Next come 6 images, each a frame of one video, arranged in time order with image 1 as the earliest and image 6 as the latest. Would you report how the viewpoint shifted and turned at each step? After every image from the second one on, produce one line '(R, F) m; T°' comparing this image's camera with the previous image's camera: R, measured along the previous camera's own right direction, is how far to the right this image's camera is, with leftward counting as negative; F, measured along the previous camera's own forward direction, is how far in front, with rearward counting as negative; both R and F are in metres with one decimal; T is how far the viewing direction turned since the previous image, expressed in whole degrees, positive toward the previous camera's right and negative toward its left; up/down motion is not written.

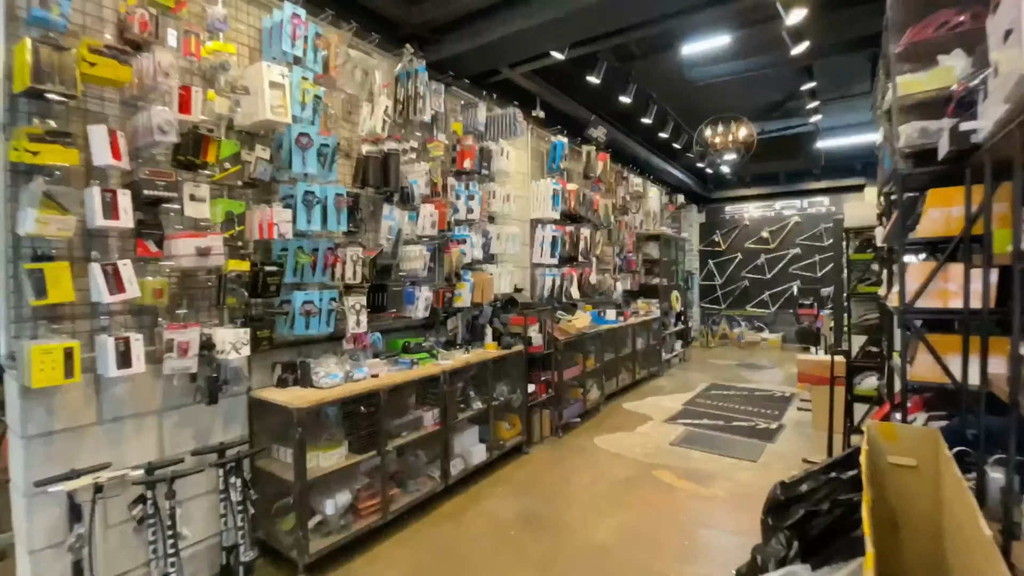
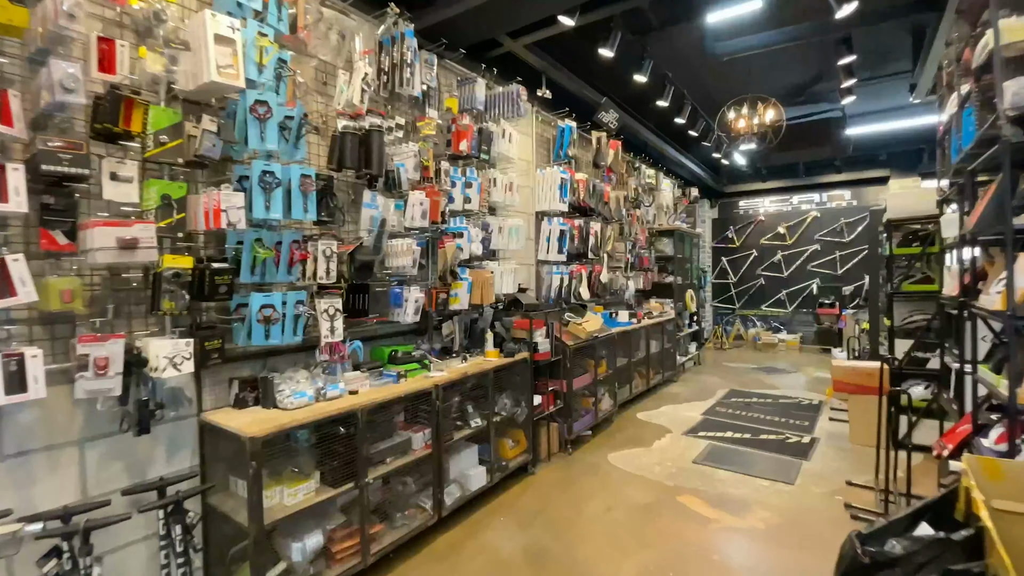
(0.0, +0.5) m; 0°
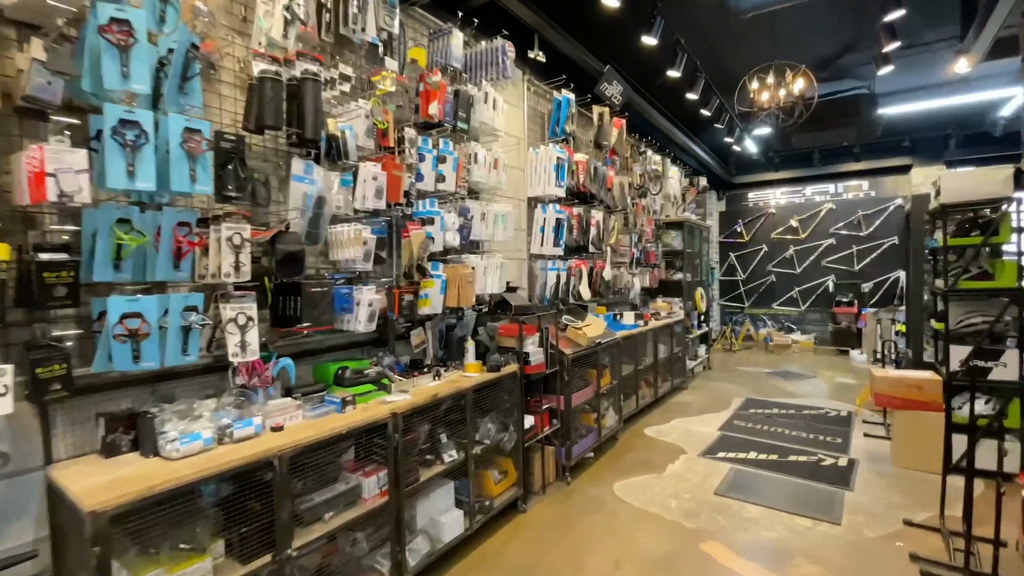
(+0.1, +0.6) m; 0°
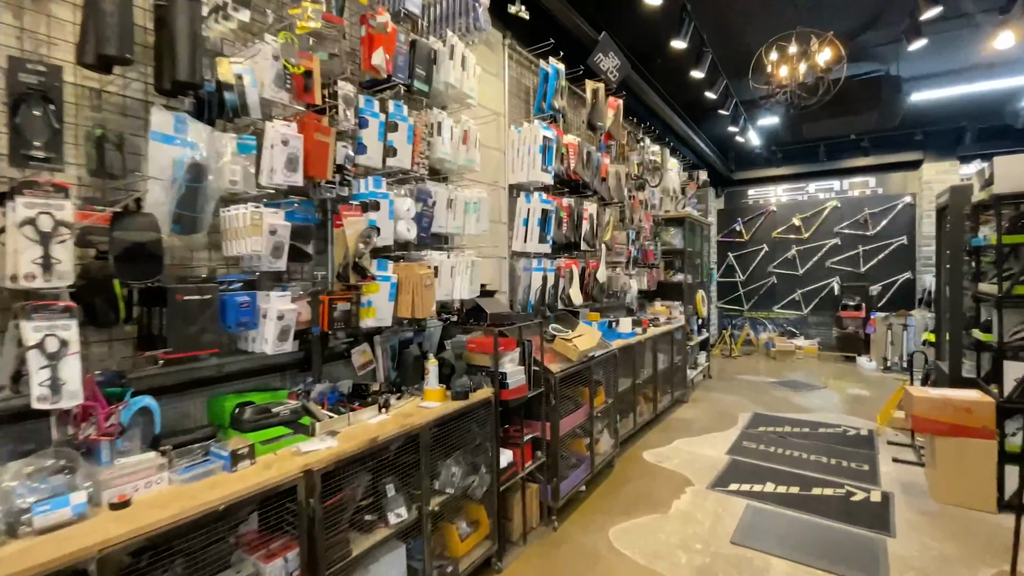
(+0.1, +0.6) m; +1°
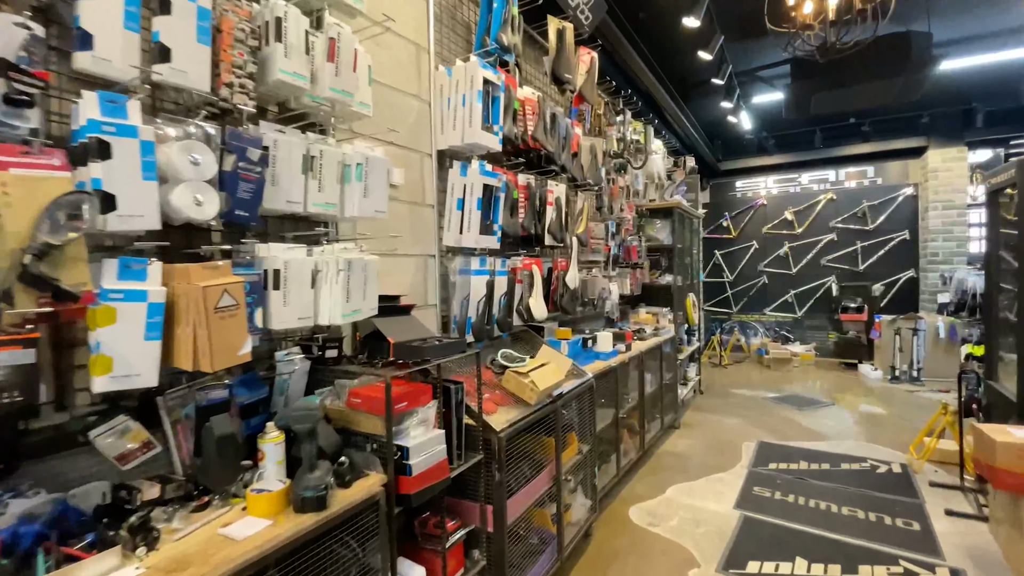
(+0.2, +1.0) m; +2°
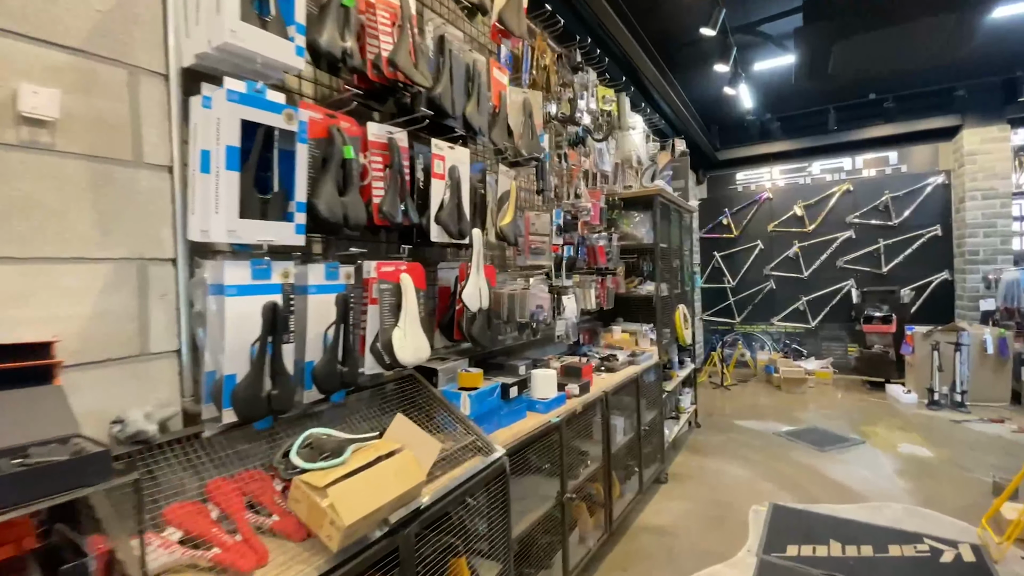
(+0.5, +1.0) m; 0°
